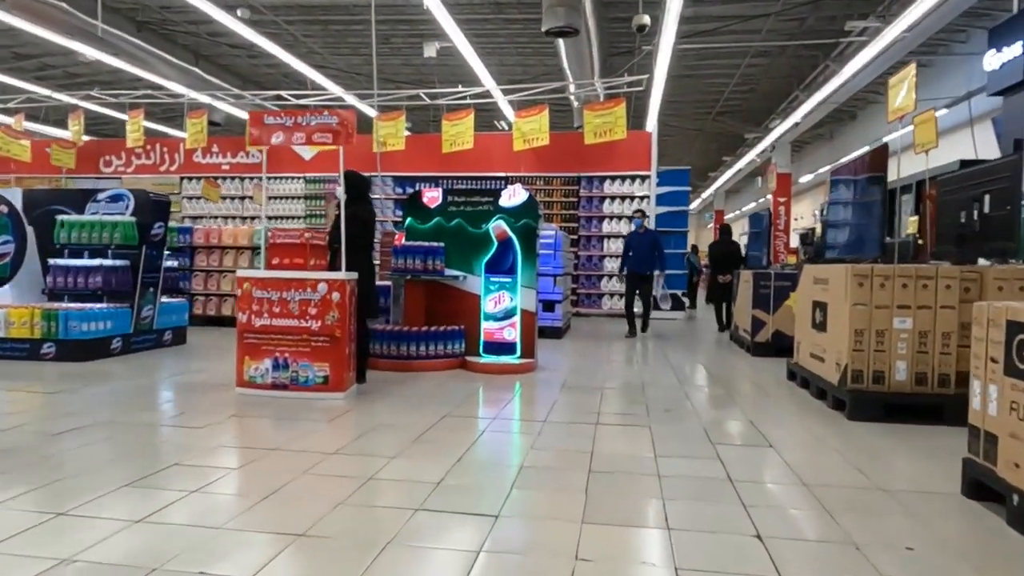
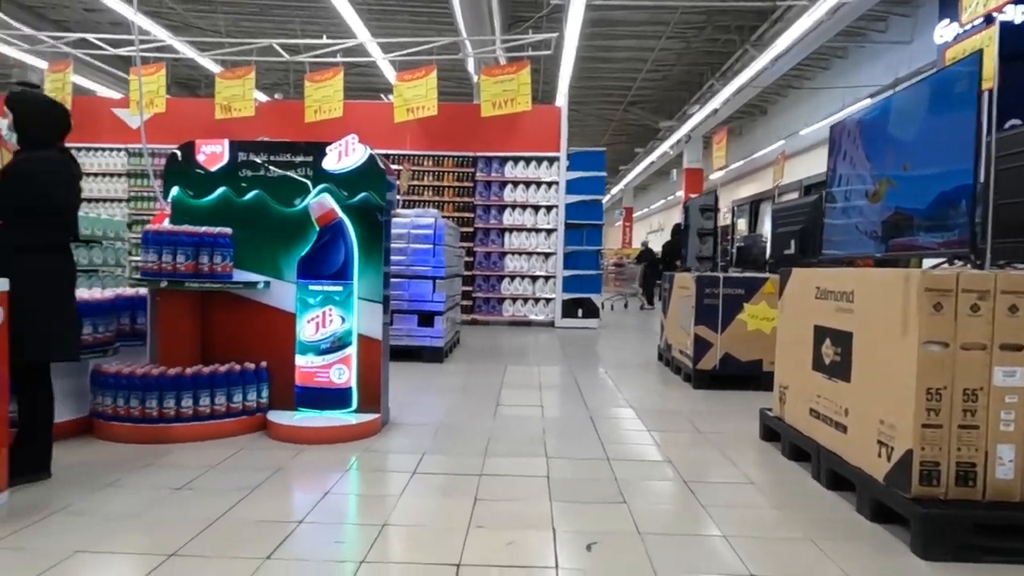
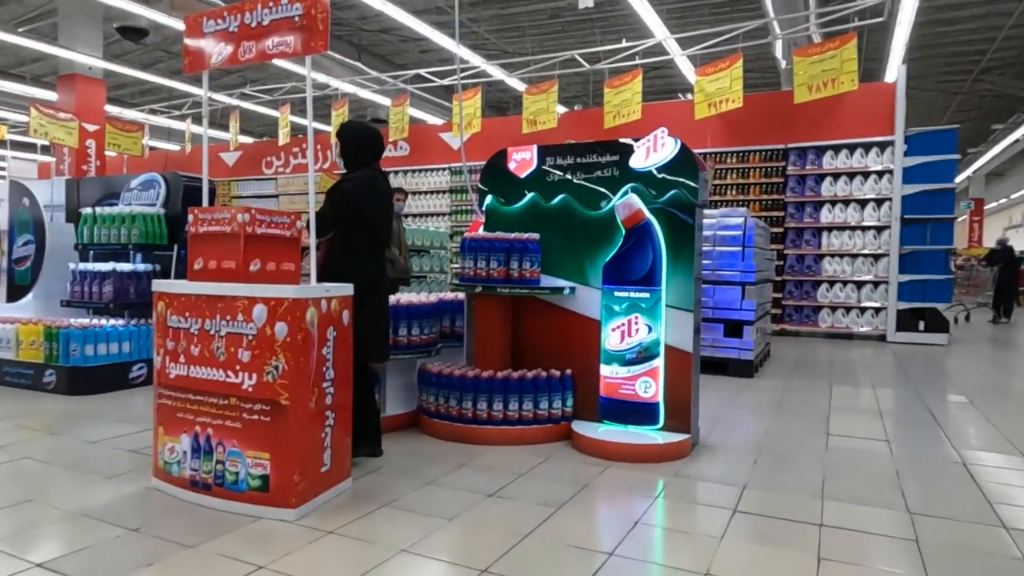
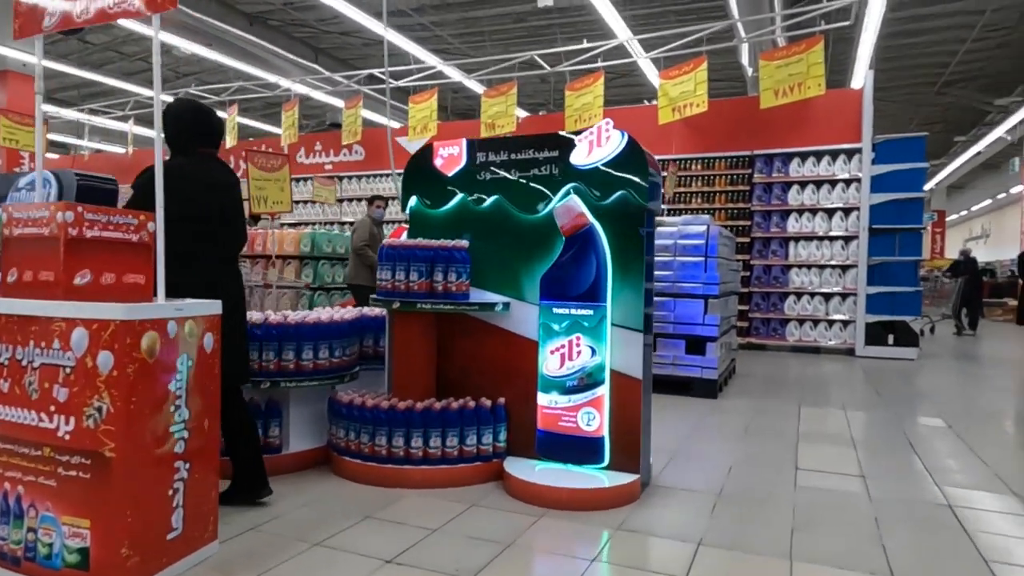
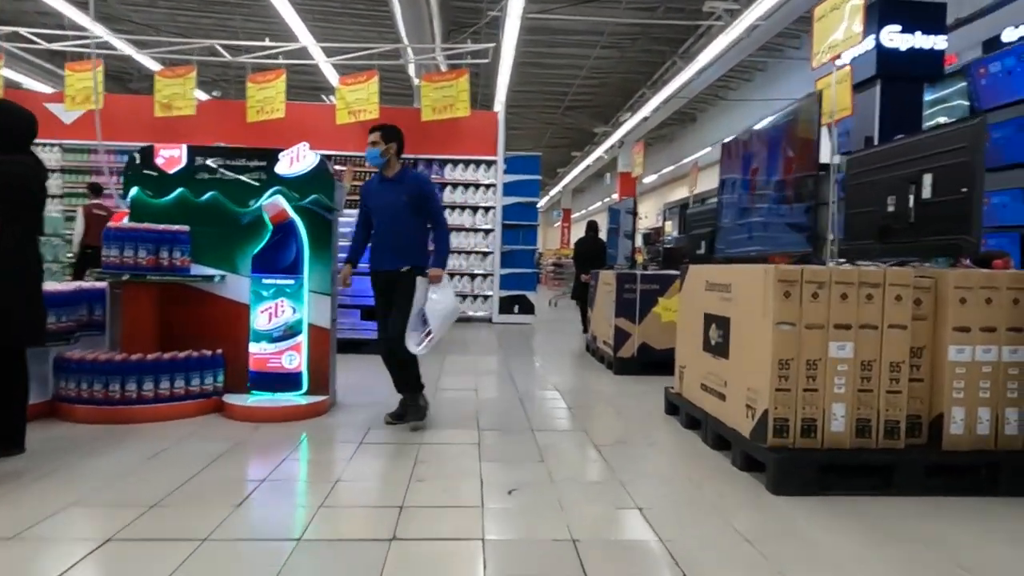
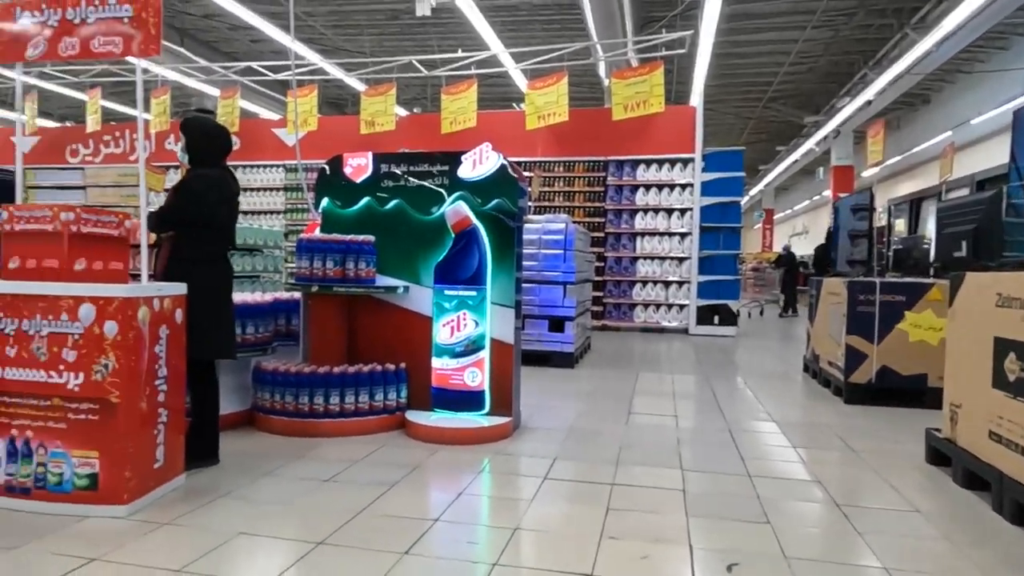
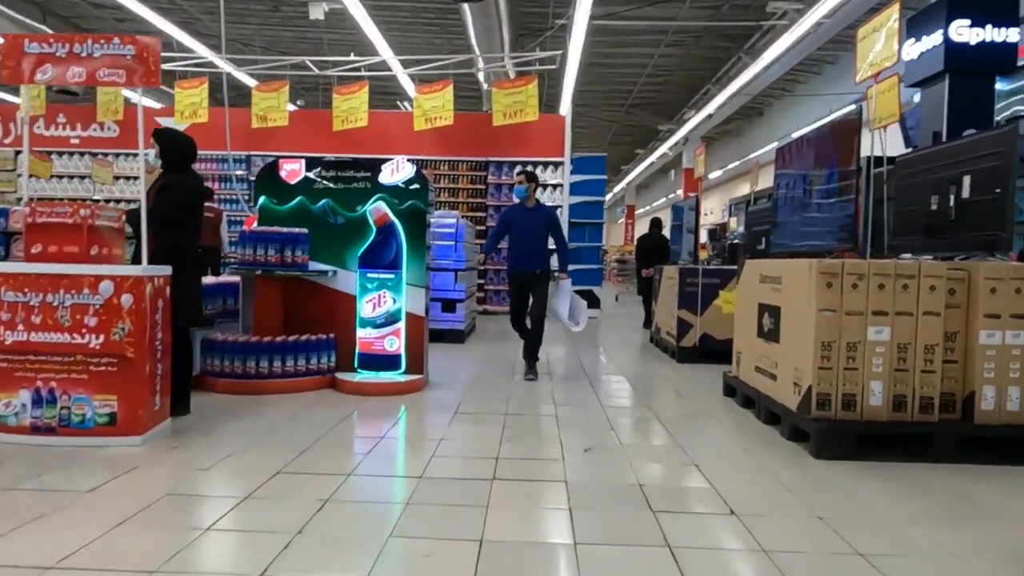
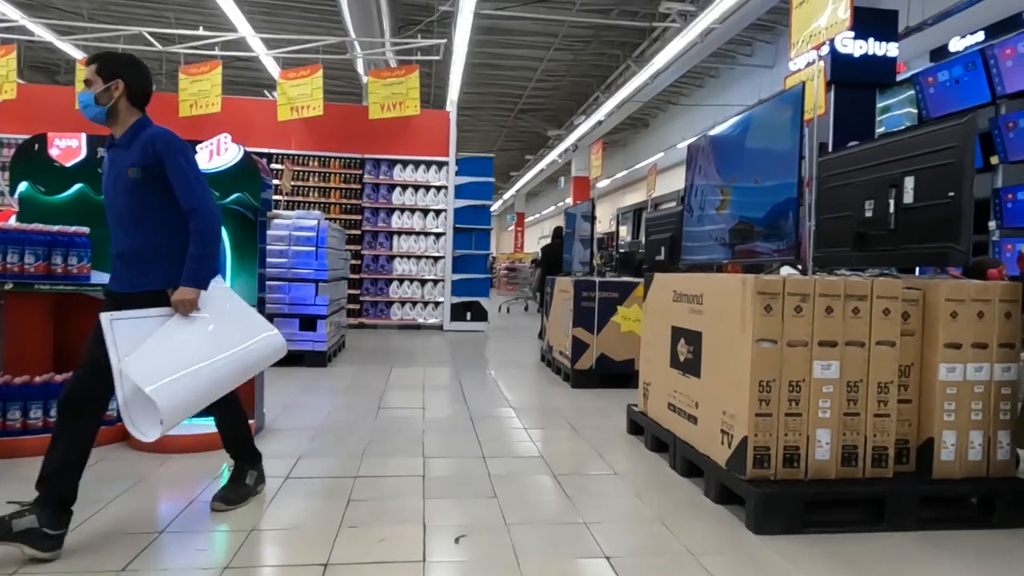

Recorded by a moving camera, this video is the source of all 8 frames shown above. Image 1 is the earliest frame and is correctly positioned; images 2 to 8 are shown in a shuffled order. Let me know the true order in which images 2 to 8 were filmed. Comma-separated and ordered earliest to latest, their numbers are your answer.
7, 5, 8, 2, 6, 3, 4
